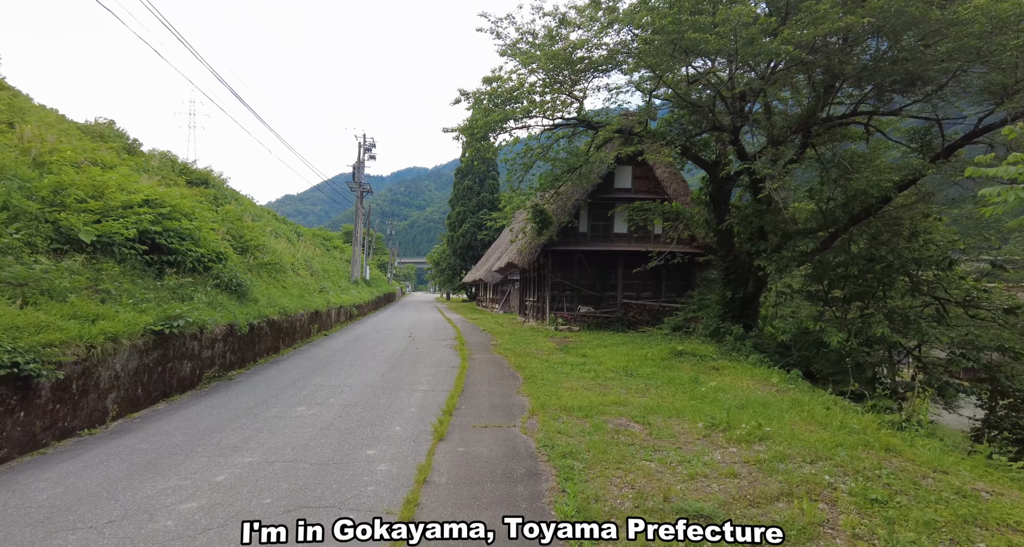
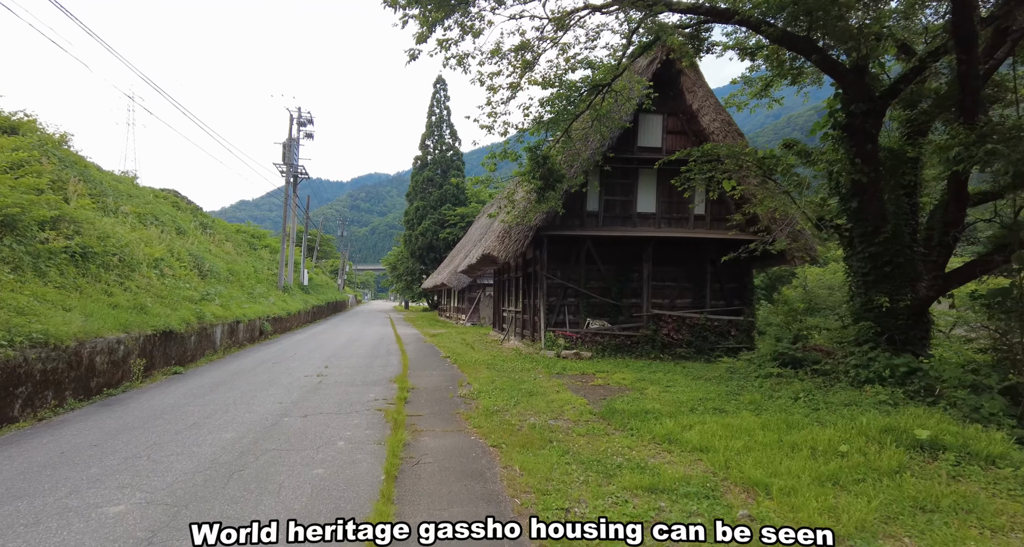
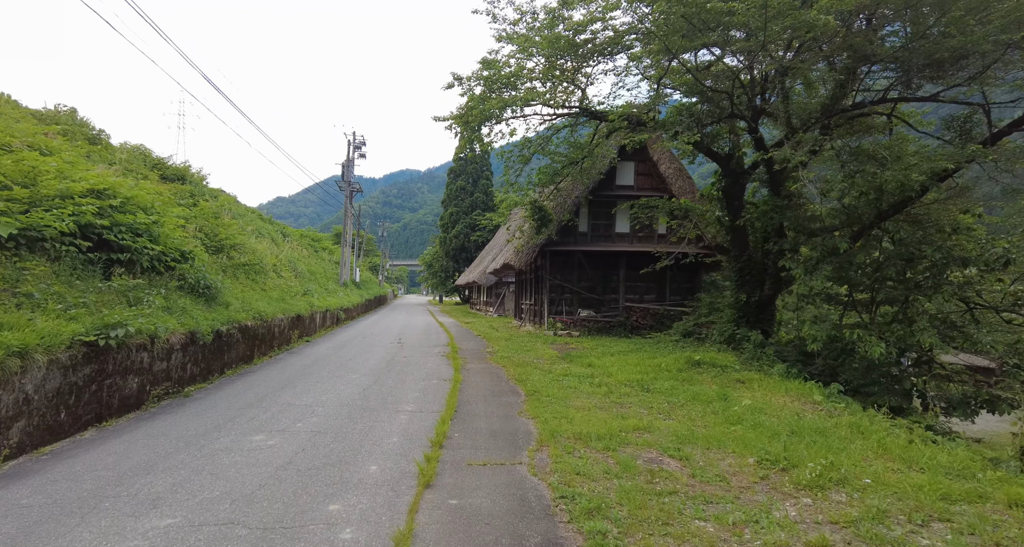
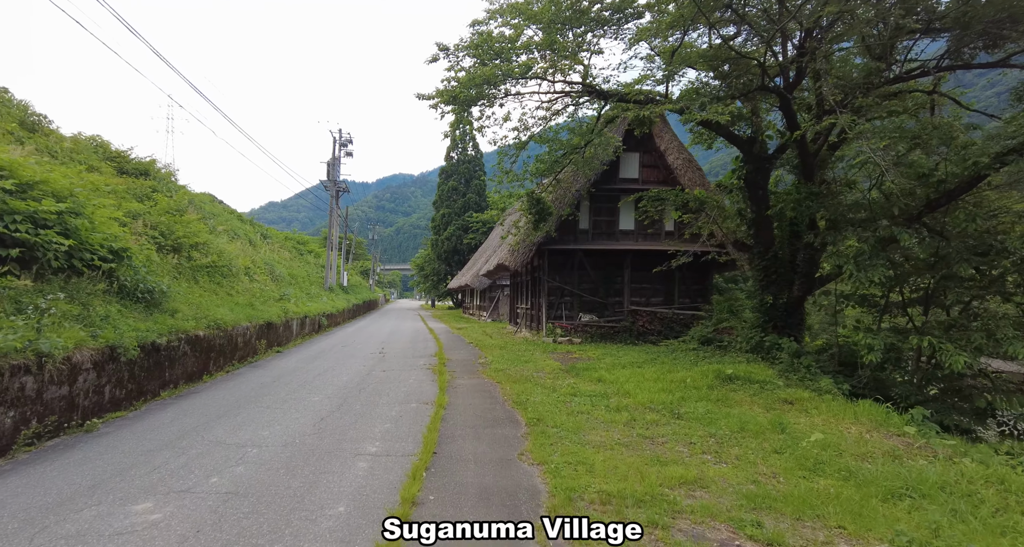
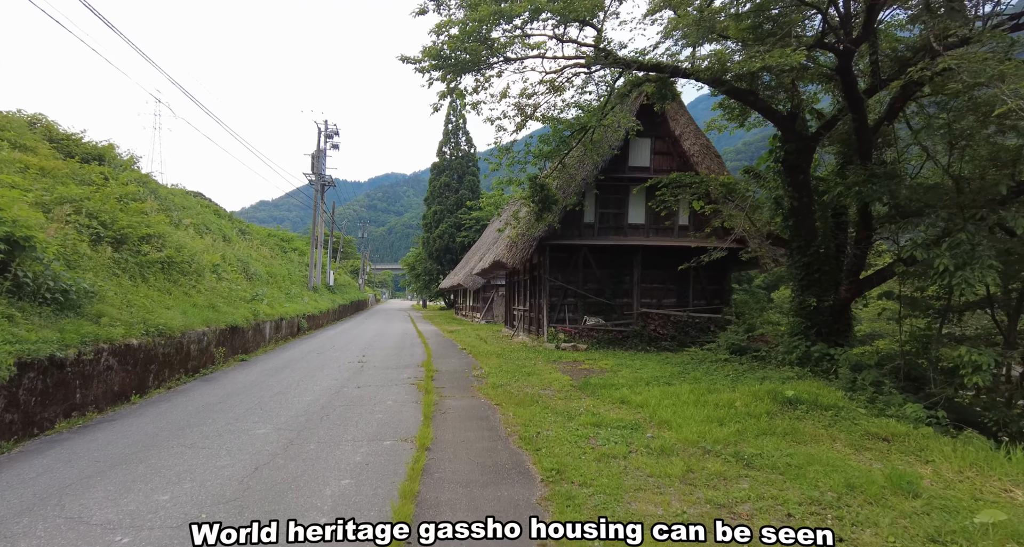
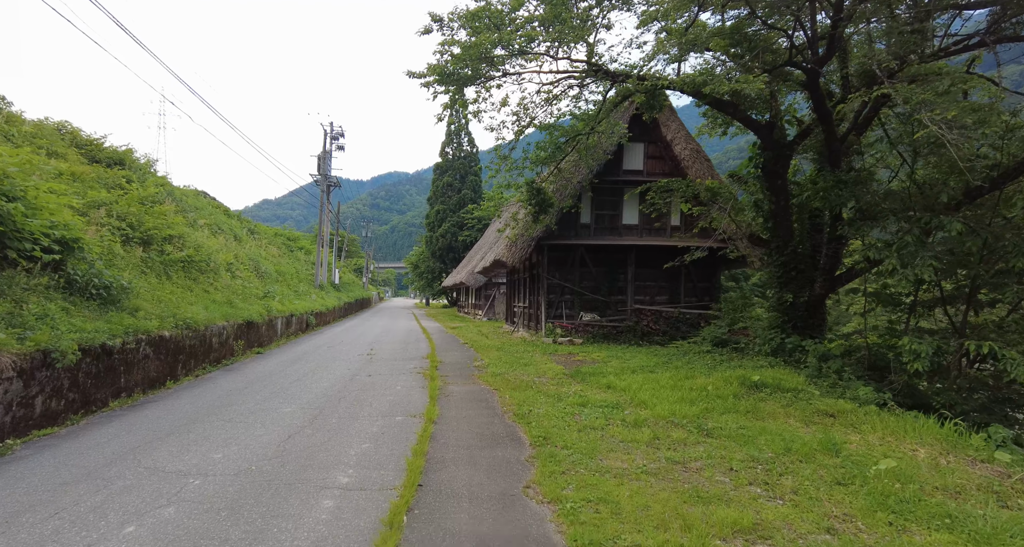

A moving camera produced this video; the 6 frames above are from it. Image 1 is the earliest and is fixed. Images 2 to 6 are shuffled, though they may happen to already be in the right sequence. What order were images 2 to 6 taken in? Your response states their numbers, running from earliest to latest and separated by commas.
3, 4, 6, 5, 2
